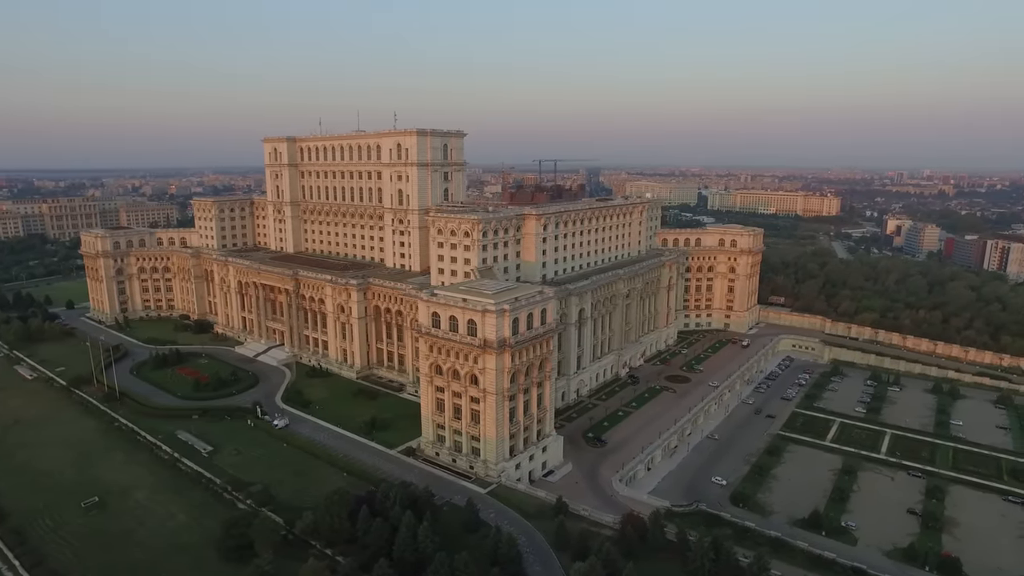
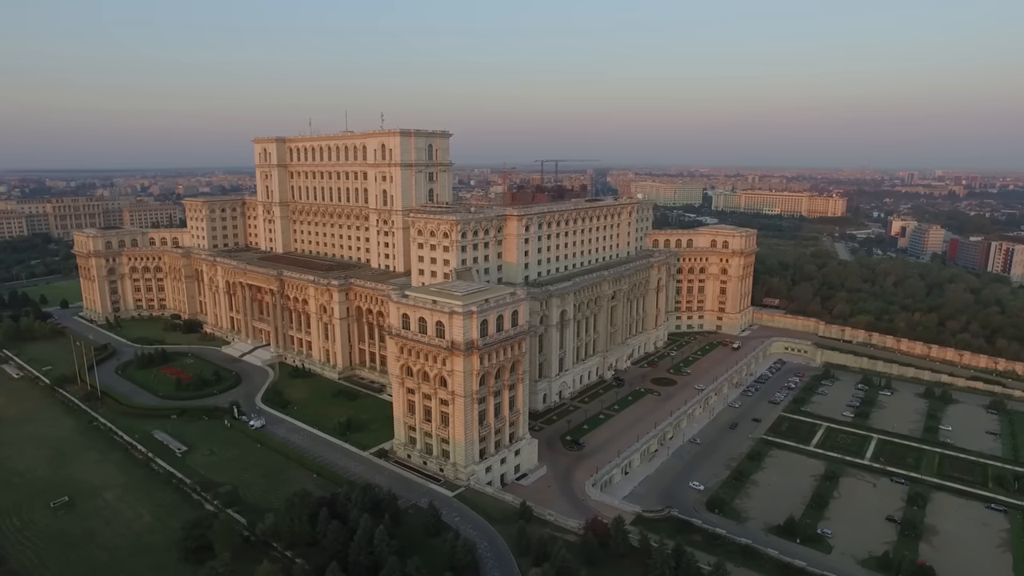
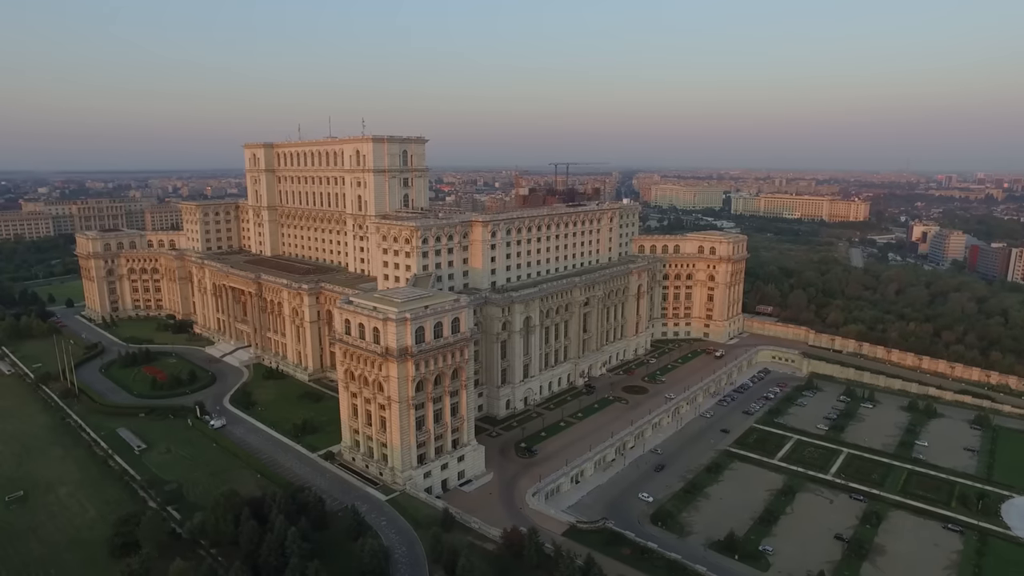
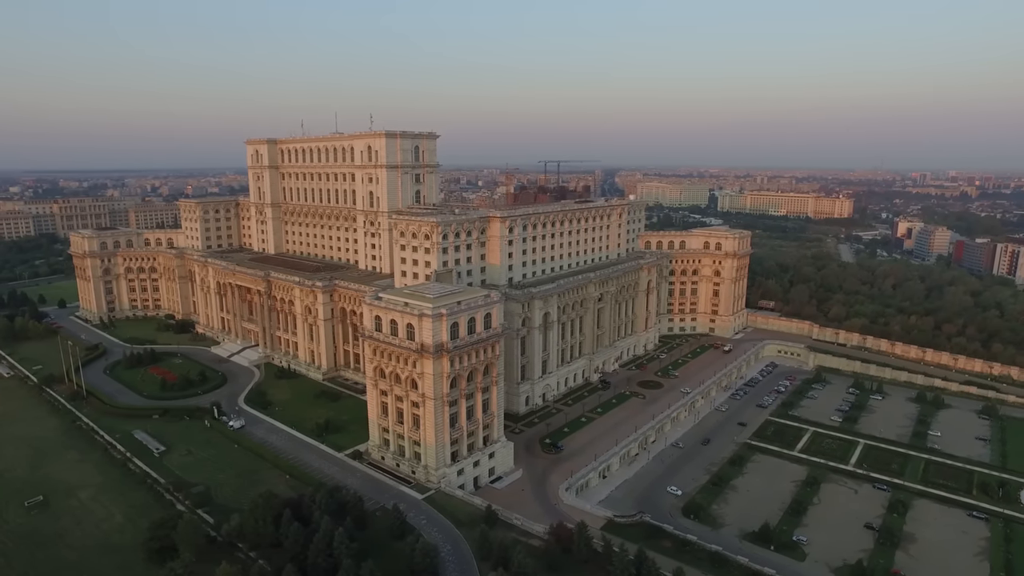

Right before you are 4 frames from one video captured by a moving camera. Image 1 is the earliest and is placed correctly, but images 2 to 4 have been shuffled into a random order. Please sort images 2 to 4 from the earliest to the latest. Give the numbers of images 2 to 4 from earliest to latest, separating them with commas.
2, 4, 3
